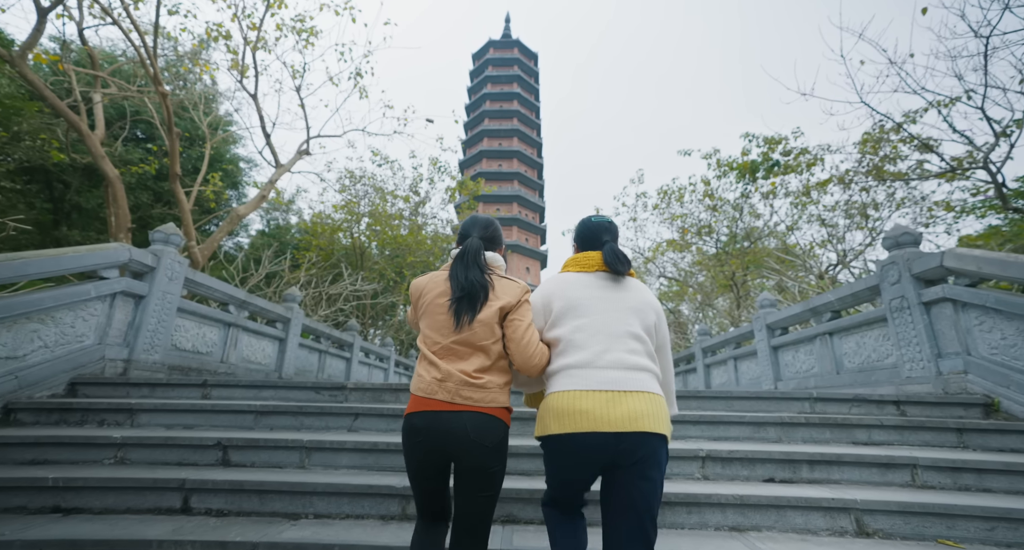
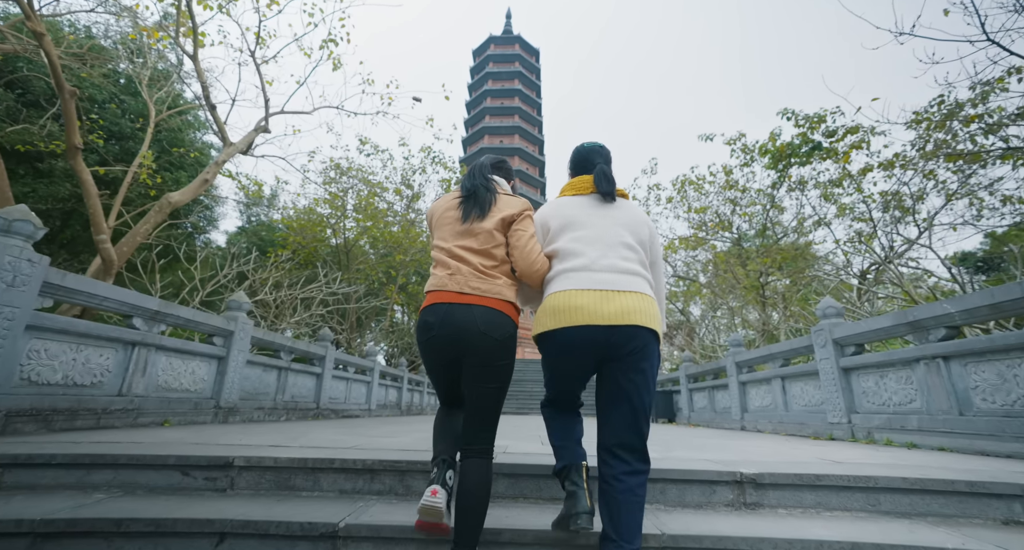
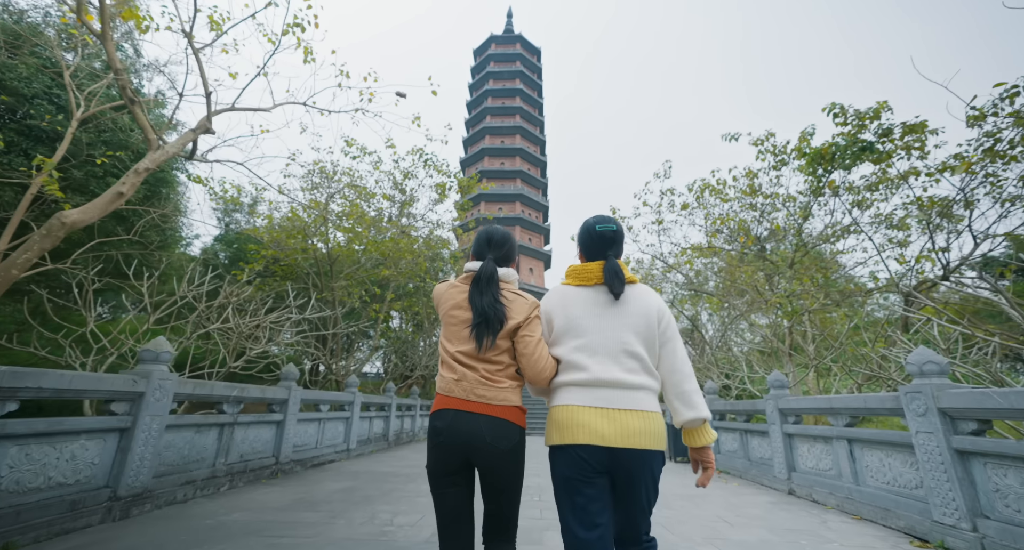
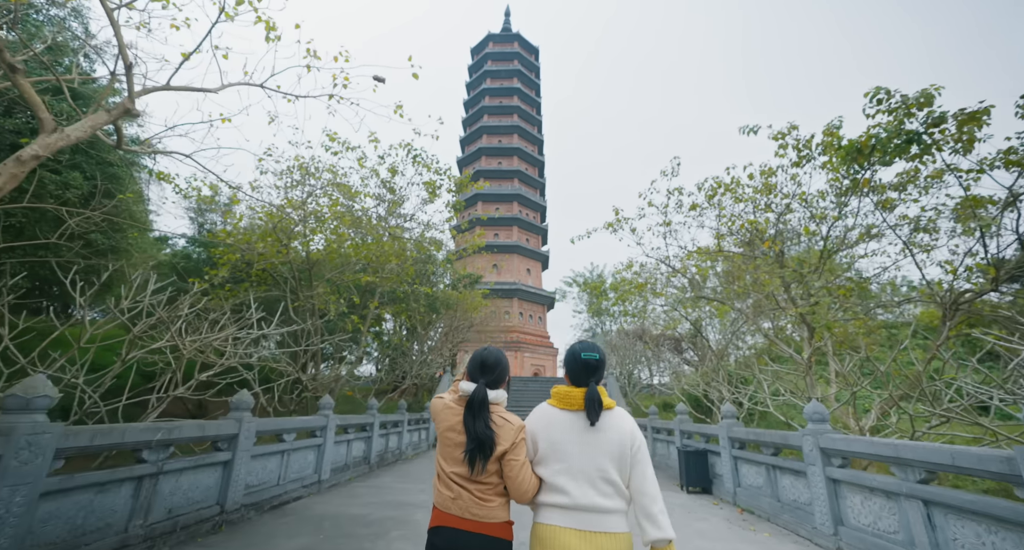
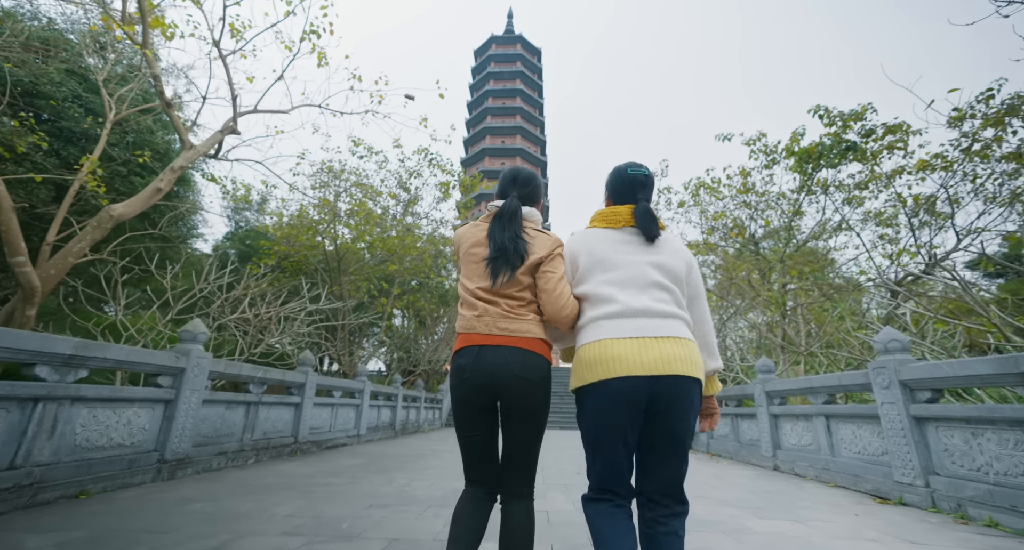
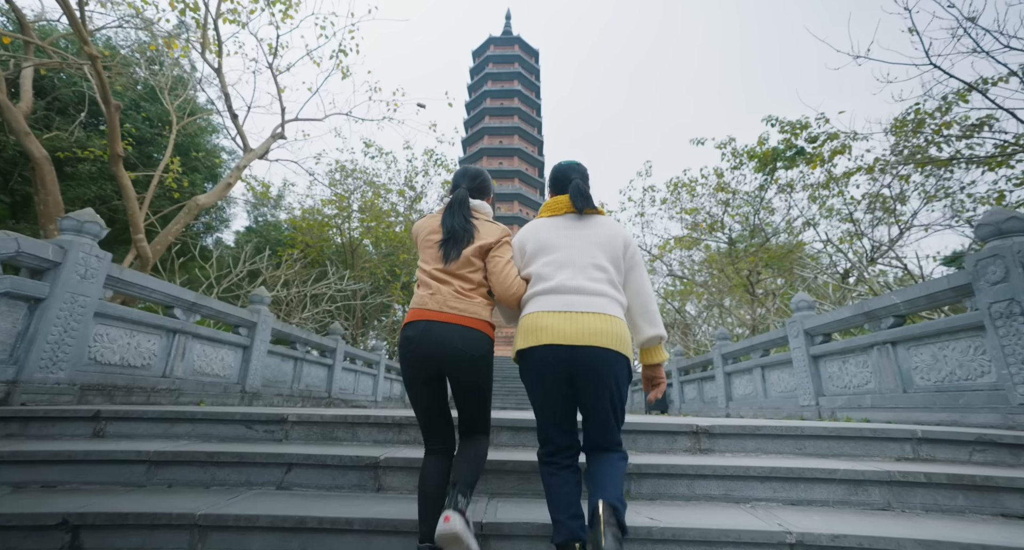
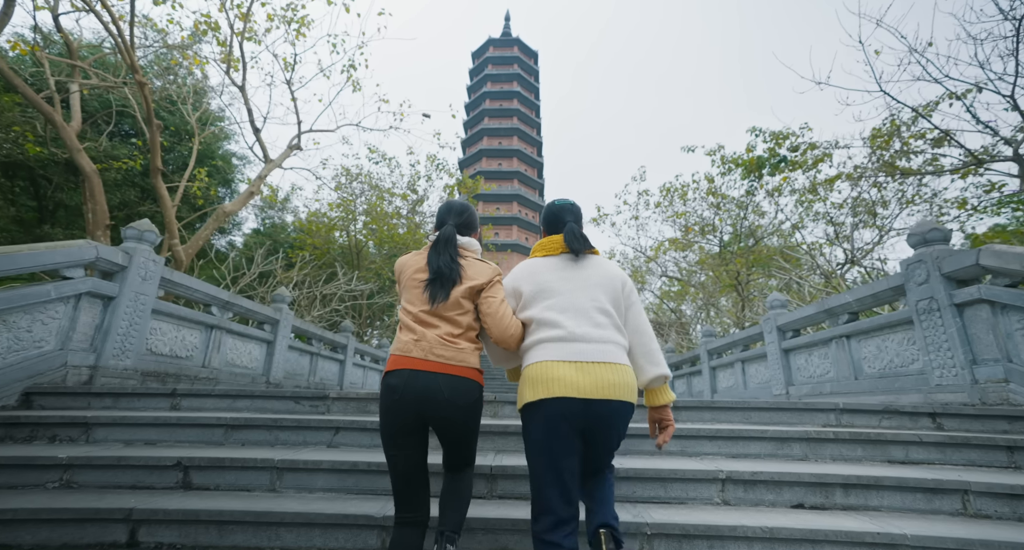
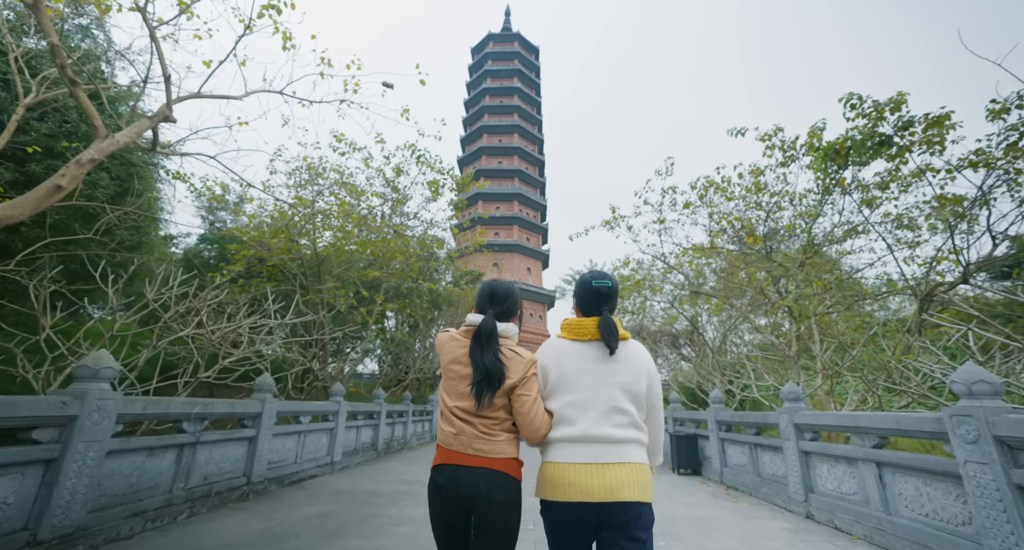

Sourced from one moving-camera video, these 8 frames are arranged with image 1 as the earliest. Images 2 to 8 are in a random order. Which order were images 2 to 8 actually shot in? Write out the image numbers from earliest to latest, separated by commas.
7, 6, 2, 5, 3, 8, 4
